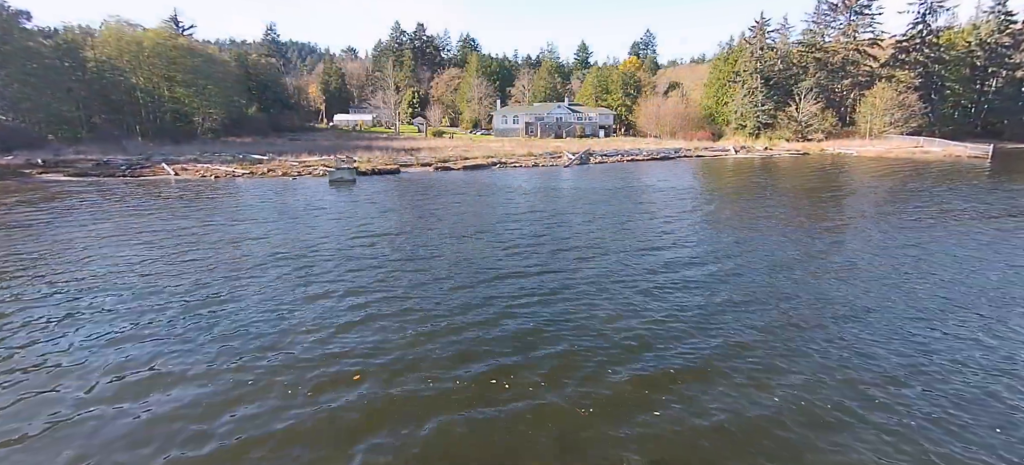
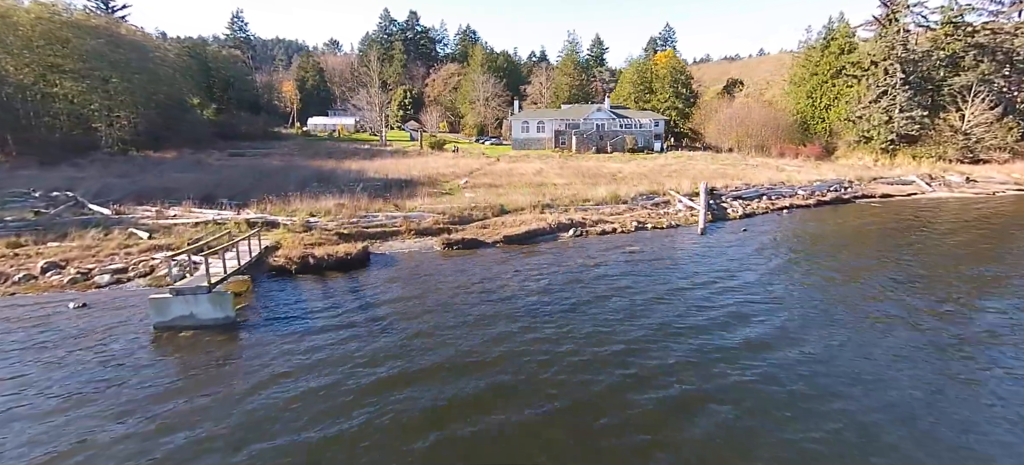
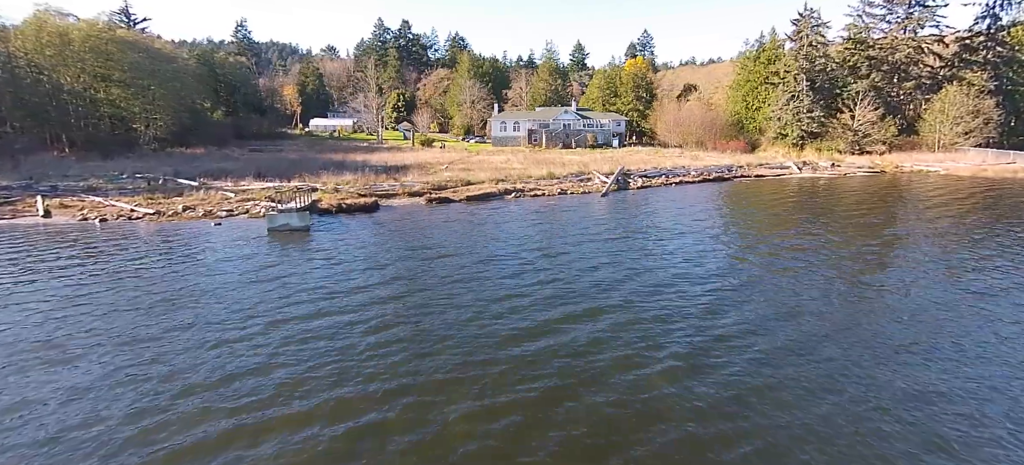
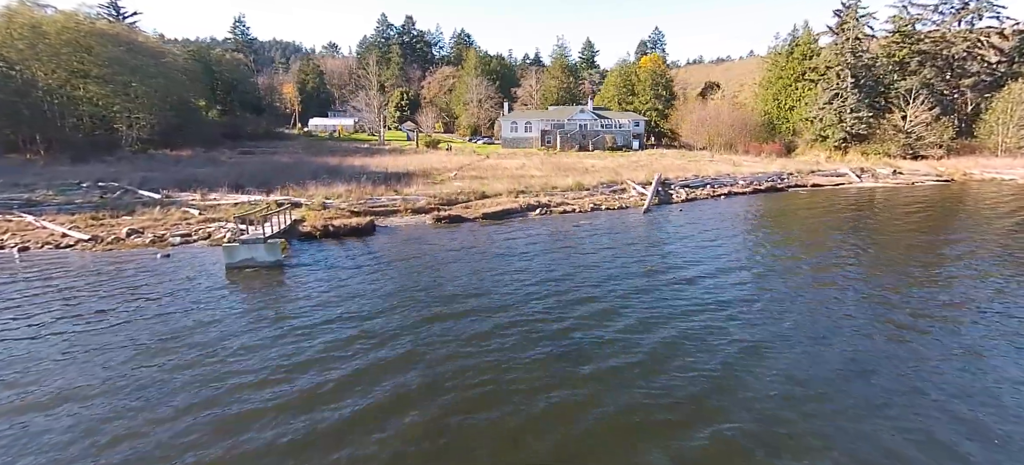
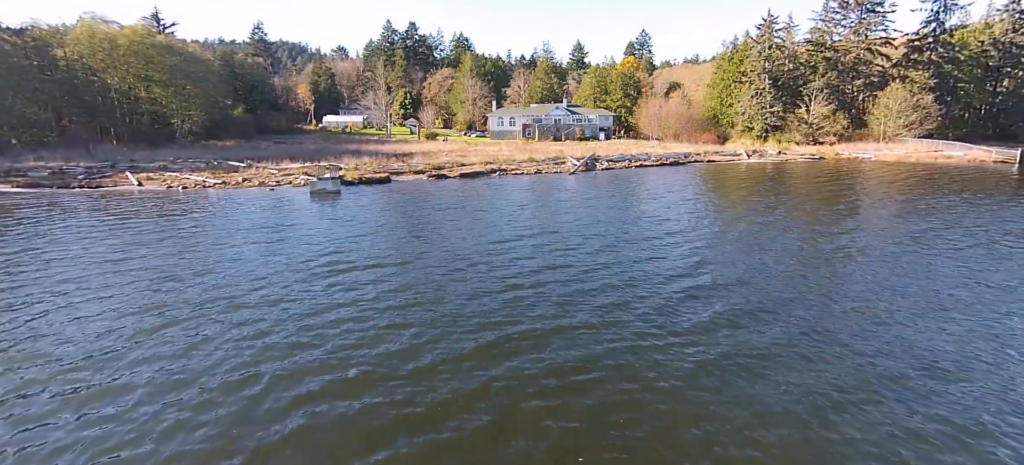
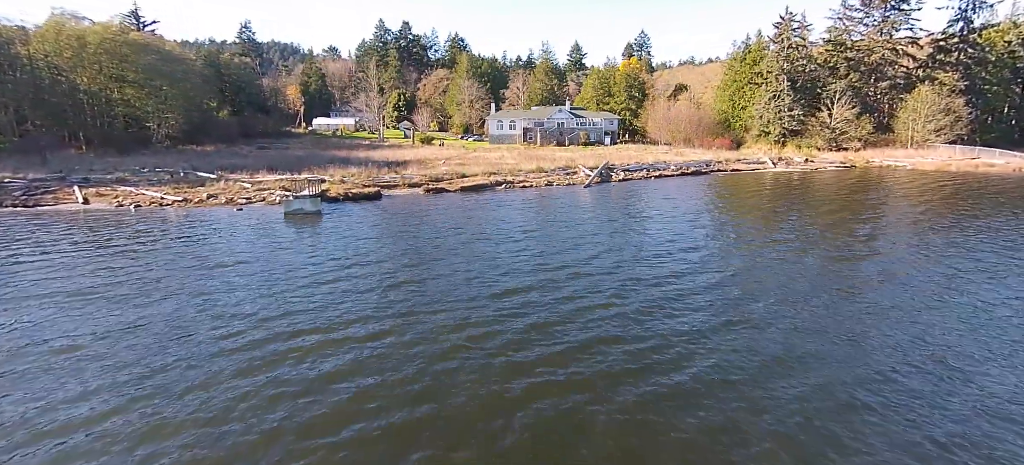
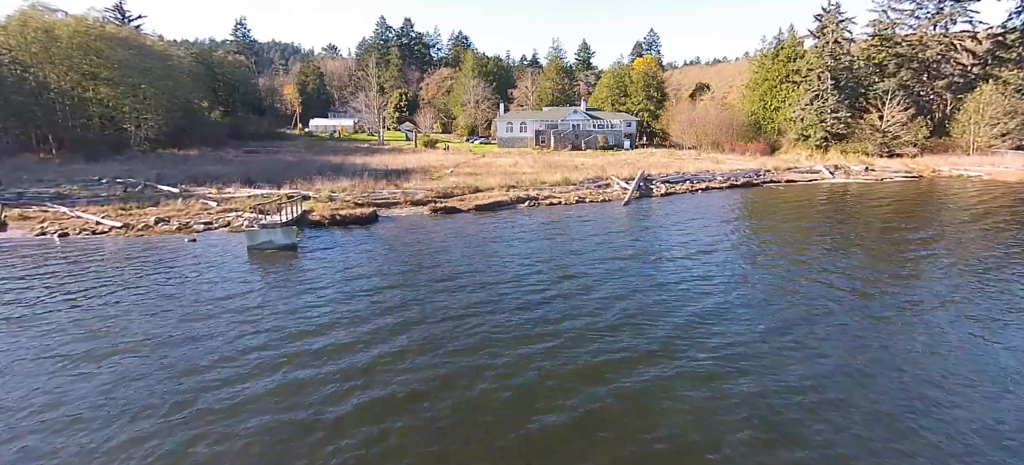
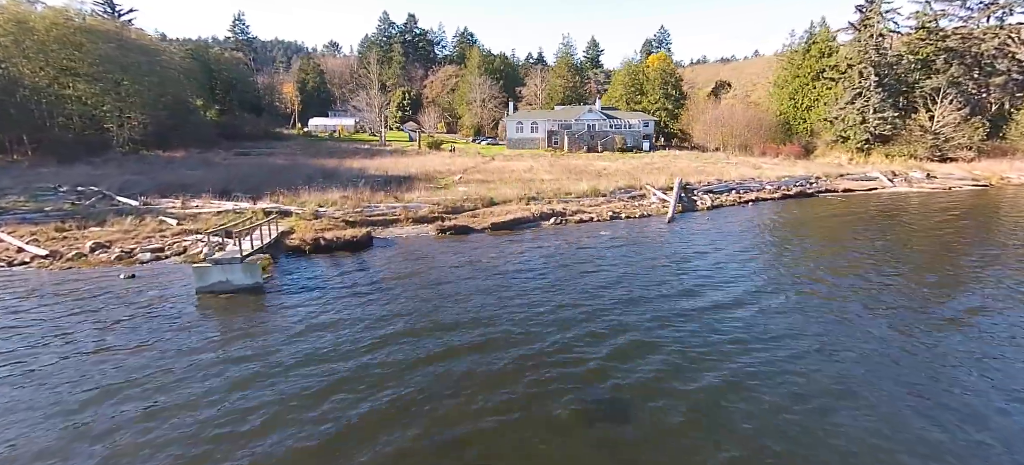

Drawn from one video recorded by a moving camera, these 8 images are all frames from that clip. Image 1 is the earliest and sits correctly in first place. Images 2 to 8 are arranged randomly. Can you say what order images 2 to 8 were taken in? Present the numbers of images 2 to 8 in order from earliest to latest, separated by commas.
5, 6, 3, 7, 4, 8, 2
